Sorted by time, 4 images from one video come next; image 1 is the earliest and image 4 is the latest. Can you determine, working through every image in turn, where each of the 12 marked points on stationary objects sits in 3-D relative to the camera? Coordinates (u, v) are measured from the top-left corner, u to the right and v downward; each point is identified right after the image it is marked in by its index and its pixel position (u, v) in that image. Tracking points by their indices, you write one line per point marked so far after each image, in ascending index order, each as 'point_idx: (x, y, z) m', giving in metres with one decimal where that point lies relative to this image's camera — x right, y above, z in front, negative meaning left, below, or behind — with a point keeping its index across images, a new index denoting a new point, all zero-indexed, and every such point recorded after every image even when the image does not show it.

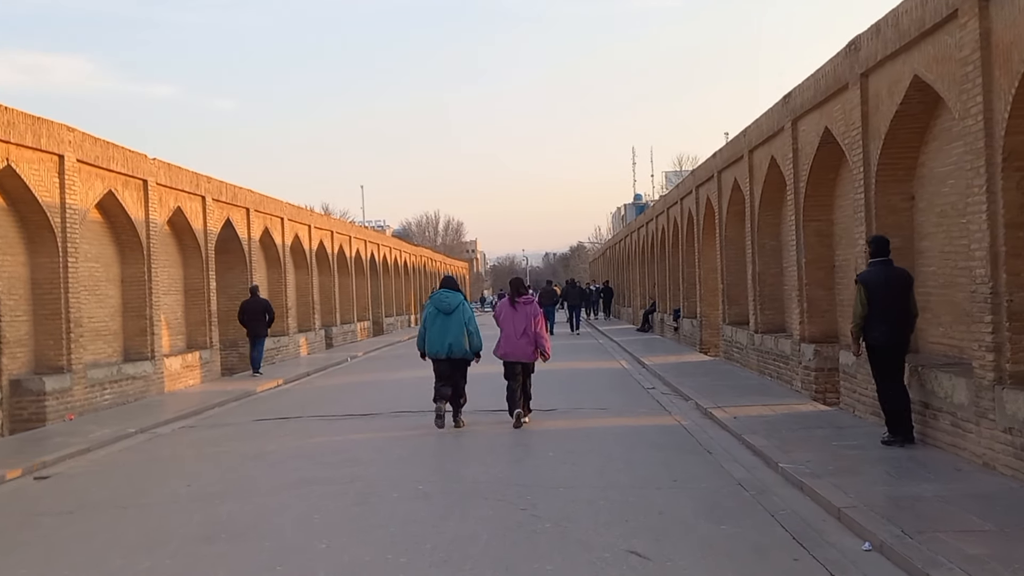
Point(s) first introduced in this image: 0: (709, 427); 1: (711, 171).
0: (+1.9, -1.3, +9.7) m
1: (+3.5, +2.1, +17.7) m
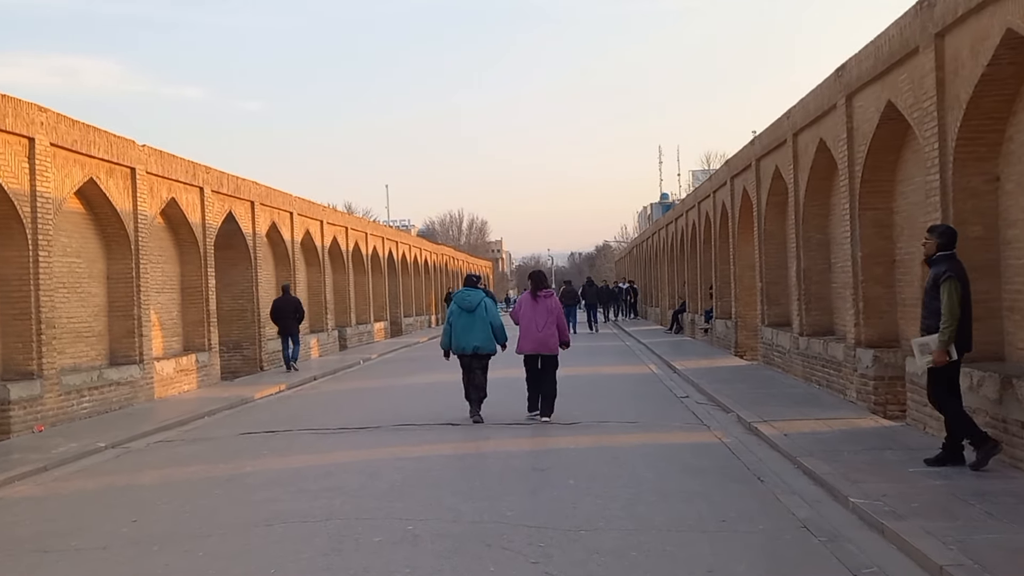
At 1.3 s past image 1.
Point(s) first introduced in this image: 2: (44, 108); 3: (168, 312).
0: (+2.1, -1.3, +8.4) m
1: (+3.9, +2.1, +16.3) m
2: (-5.1, +1.9, +10.8) m
3: (-5.1, -0.4, +14.8) m
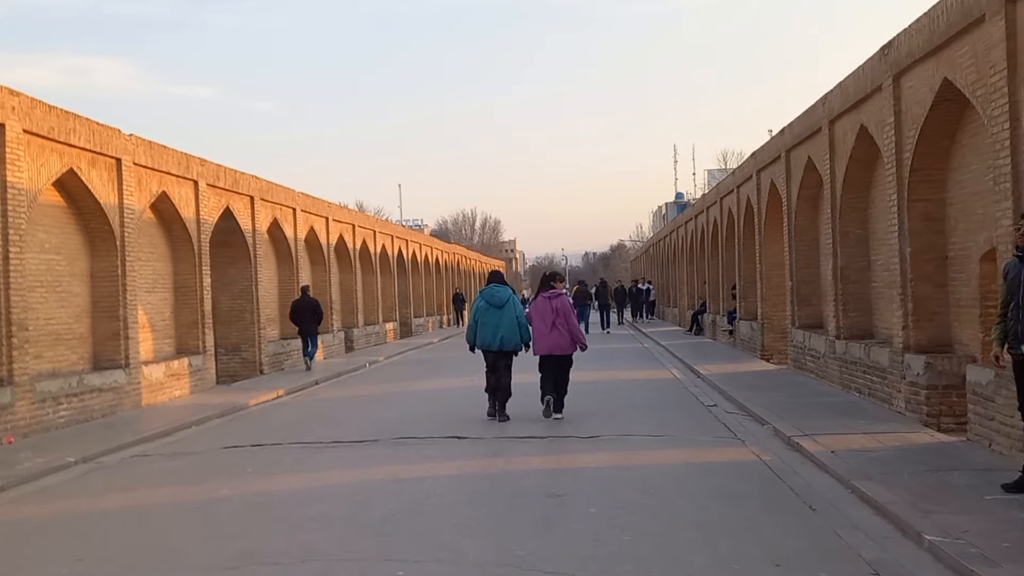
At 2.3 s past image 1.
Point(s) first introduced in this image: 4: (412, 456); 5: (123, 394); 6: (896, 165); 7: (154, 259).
0: (+2.1, -1.3, +7.4) m
1: (+4.1, +2.1, +15.3) m
2: (-4.9, +2.0, +9.9) m
3: (-4.9, -0.3, +13.9) m
4: (-0.8, -1.3, +7.9) m
5: (-4.7, -1.3, +12.1) m
6: (+3.7, +1.2, +9.5) m
7: (-5.0, +0.4, +13.8) m
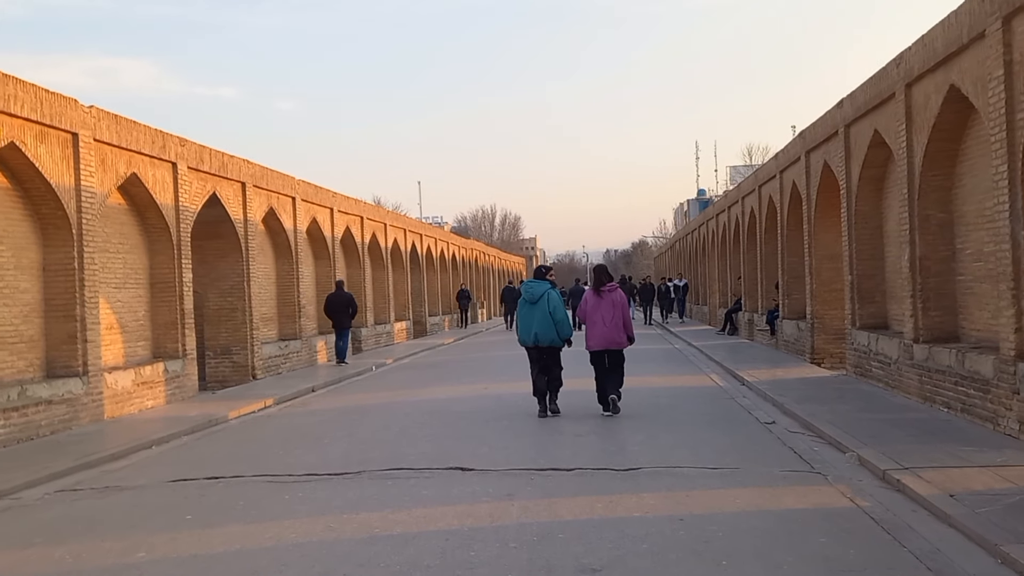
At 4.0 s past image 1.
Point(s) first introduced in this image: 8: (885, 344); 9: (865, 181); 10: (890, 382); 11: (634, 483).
0: (+2.2, -1.3, +5.6) m
1: (+4.3, +2.2, +13.5) m
2: (-4.8, +2.0, +8.2) m
3: (-4.7, -0.3, +12.3) m
4: (-0.7, -1.3, +6.1) m
5: (-4.5, -1.2, +10.4) m
6: (+3.8, +1.2, +7.7) m
7: (-4.7, +0.4, +12.1) m
8: (+4.2, -0.6, +11.3) m
9: (+4.4, +1.3, +12.4) m
10: (+4.2, -1.0, +11.0) m
11: (+0.8, -1.3, +6.3) m
